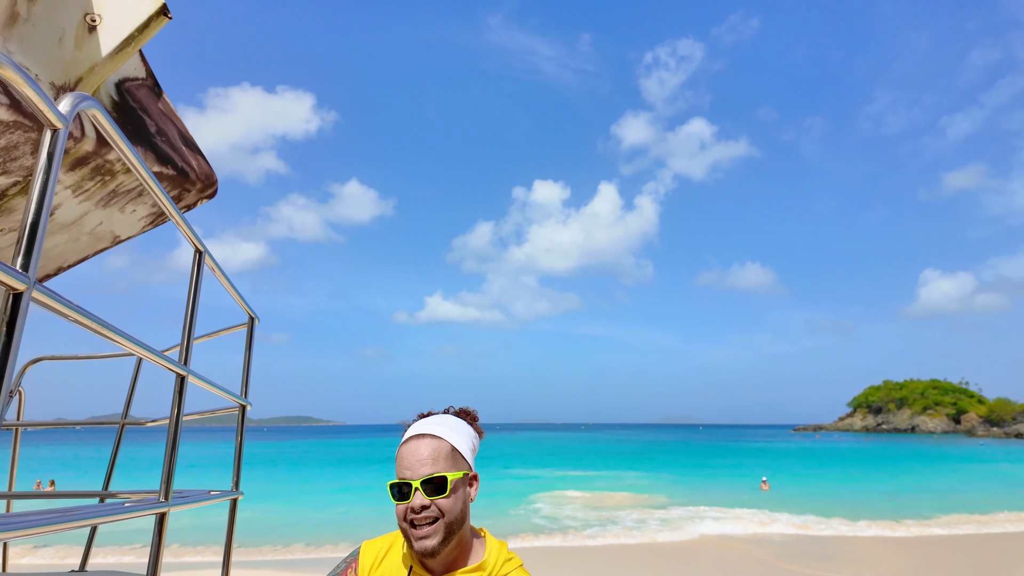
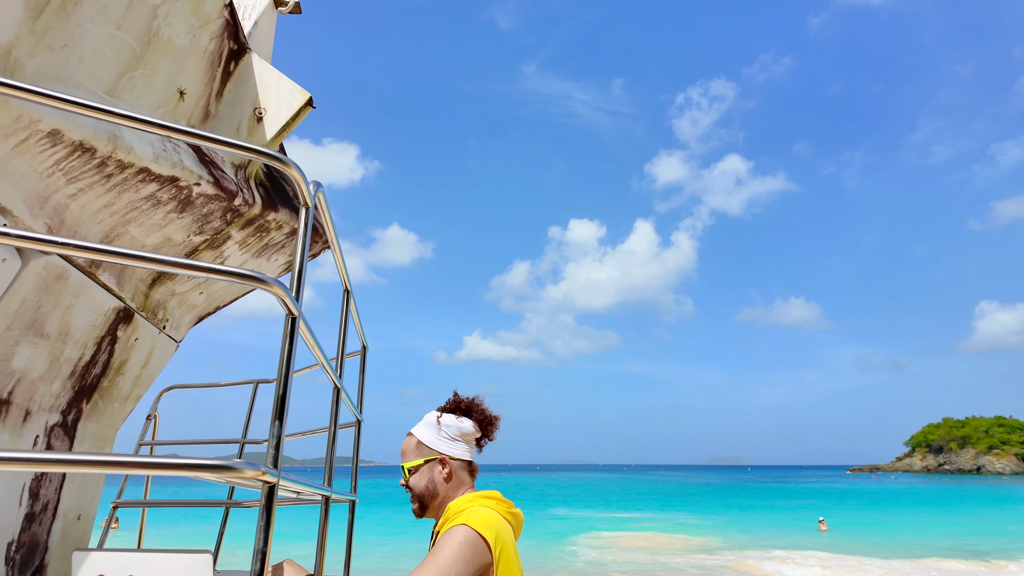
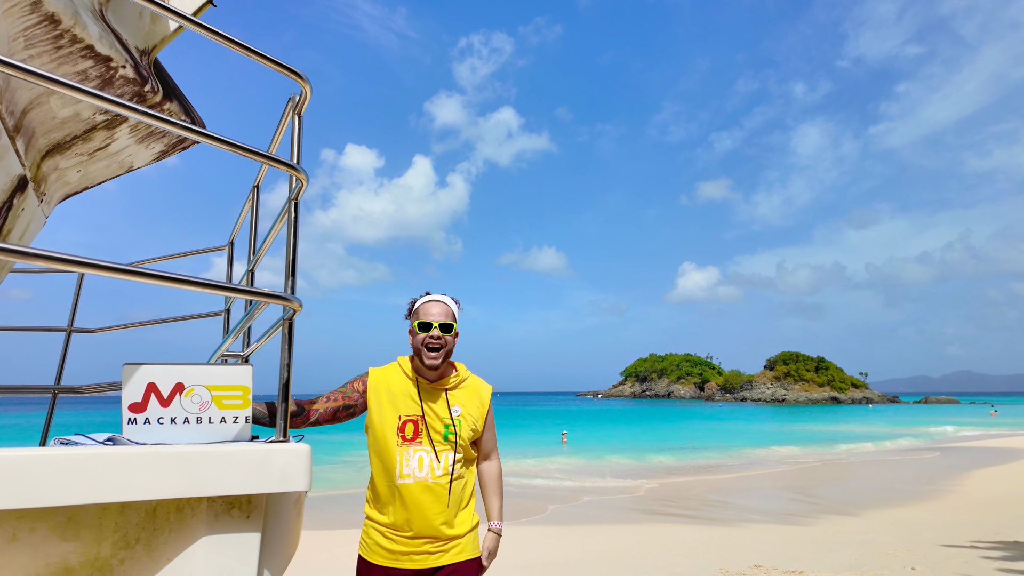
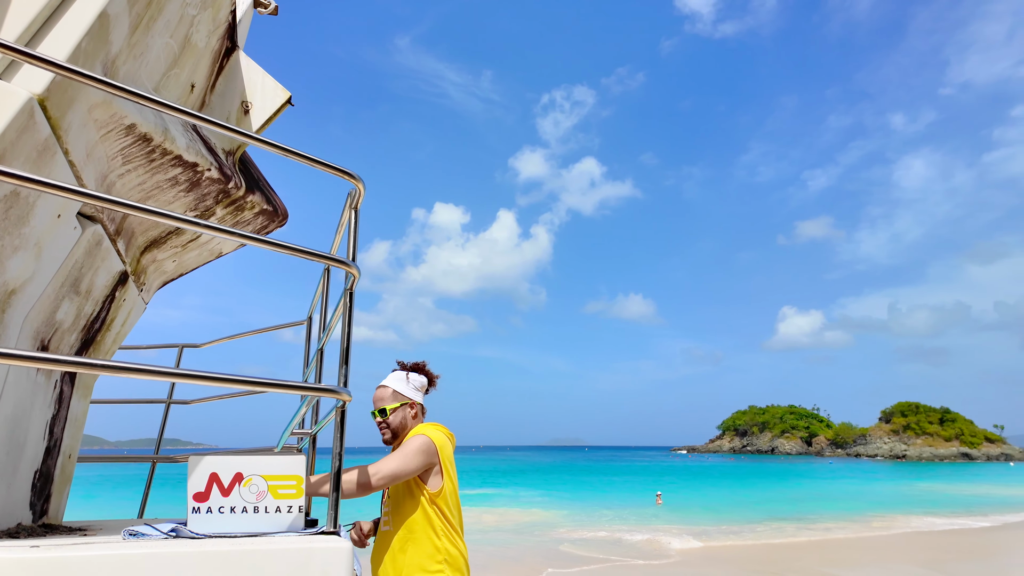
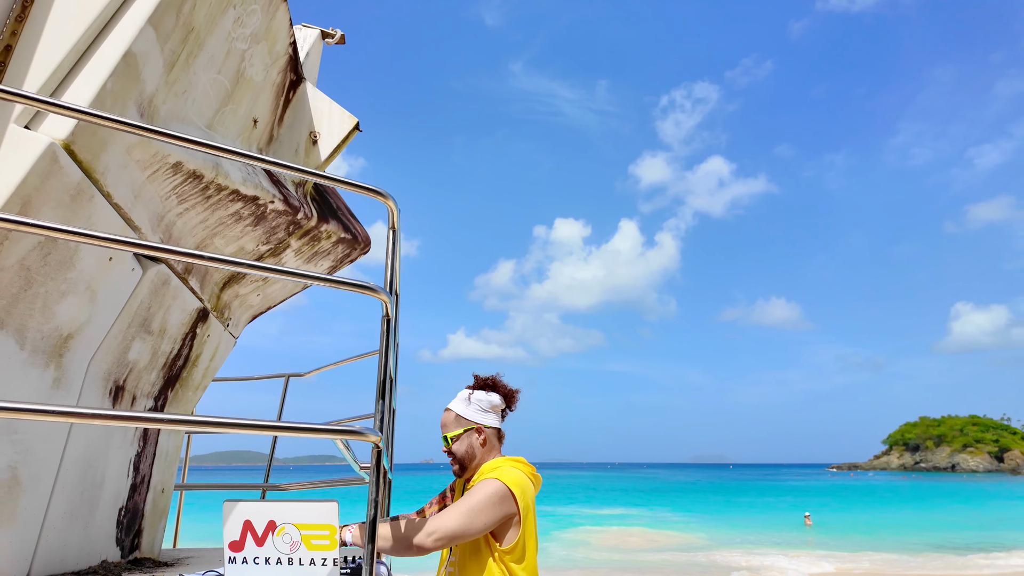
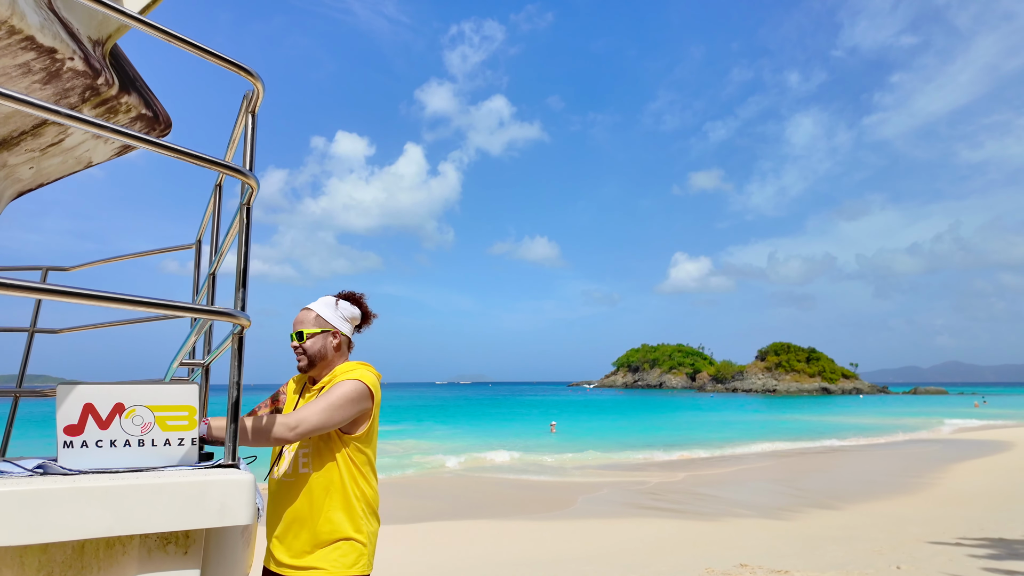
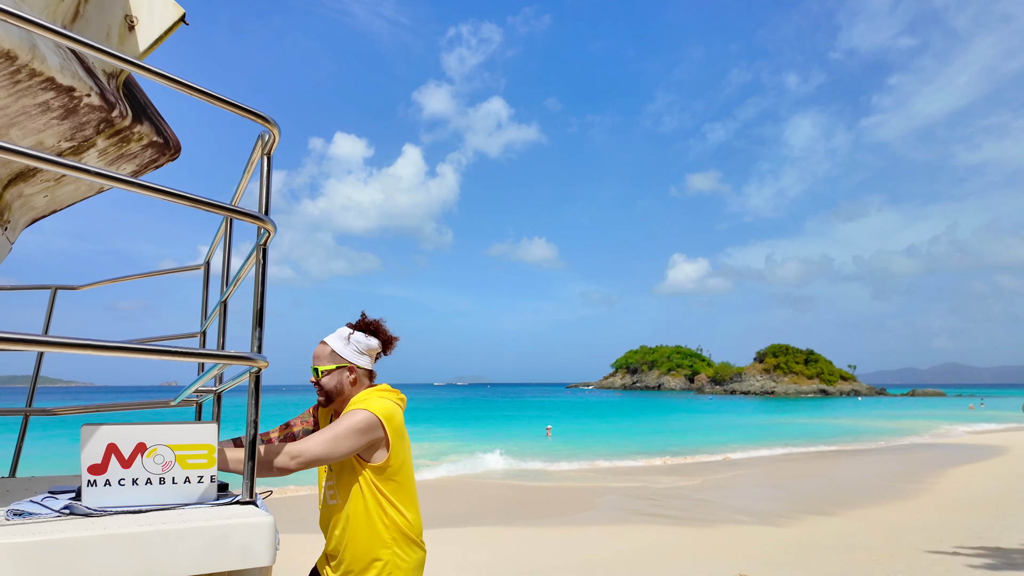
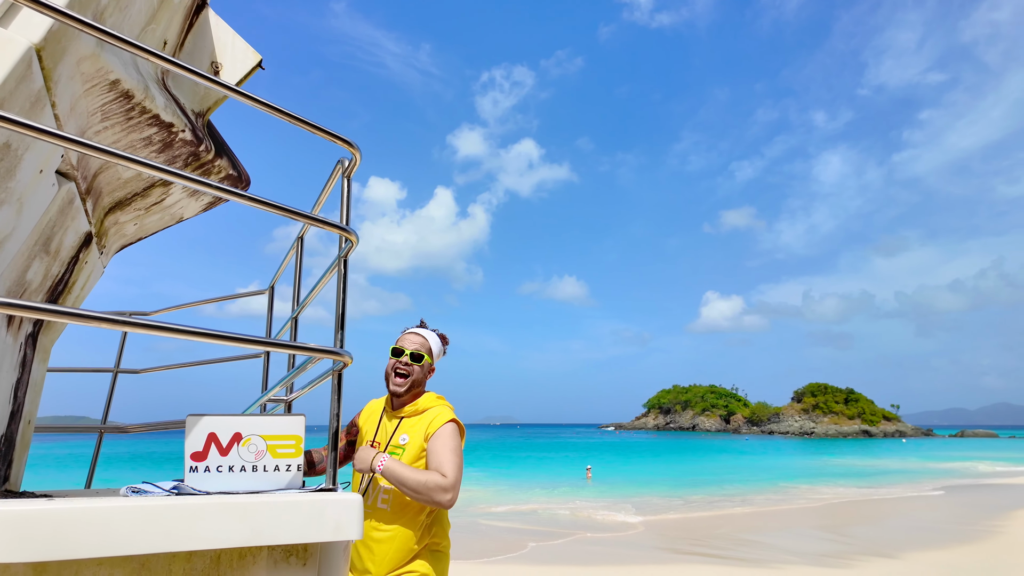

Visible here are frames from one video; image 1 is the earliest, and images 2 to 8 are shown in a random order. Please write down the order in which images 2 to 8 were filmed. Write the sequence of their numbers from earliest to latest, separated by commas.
2, 5, 4, 8, 3, 6, 7
